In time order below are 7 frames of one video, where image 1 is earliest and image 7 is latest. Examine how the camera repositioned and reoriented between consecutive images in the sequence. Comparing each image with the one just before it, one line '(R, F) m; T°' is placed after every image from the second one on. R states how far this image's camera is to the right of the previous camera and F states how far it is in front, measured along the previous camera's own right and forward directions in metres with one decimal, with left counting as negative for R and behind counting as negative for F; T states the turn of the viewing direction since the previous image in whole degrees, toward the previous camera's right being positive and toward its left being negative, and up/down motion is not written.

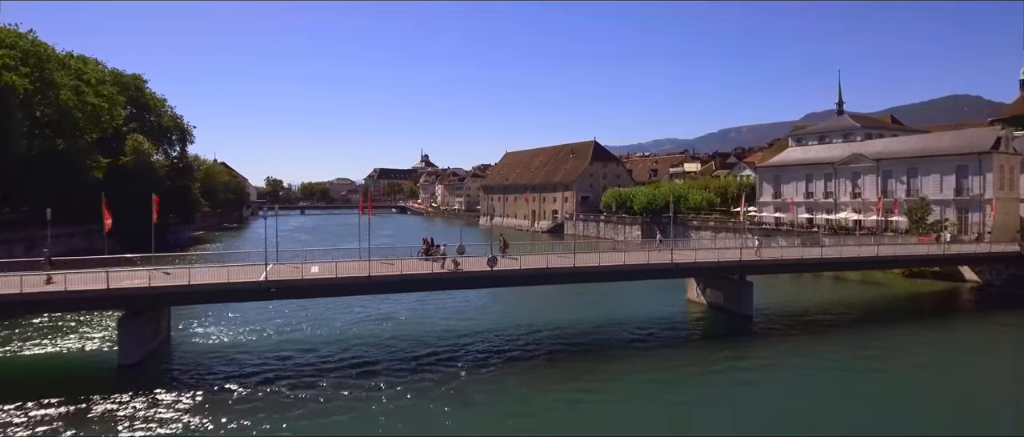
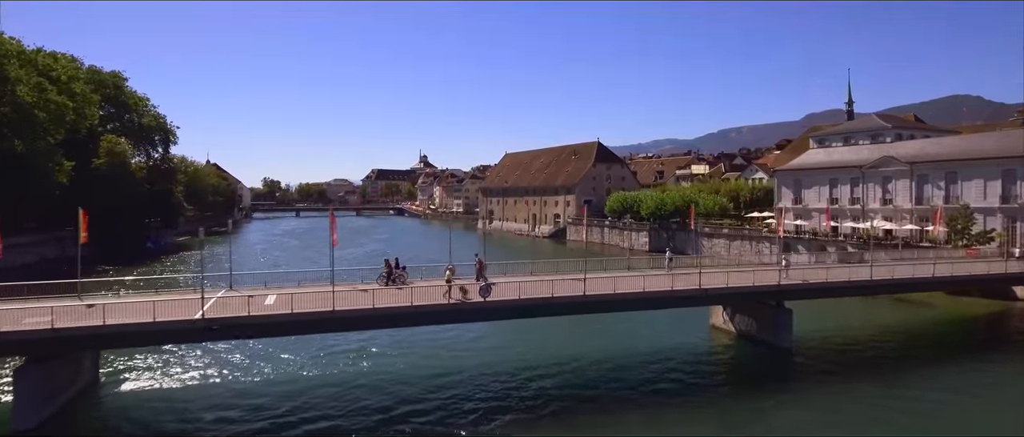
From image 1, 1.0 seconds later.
(+0.1, +3.4) m; 0°
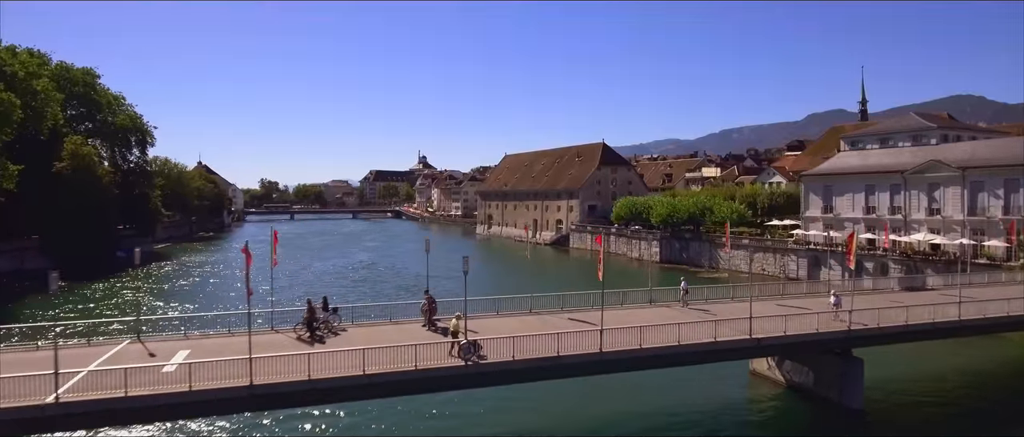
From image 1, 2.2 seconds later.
(+0.2, +4.2) m; 0°
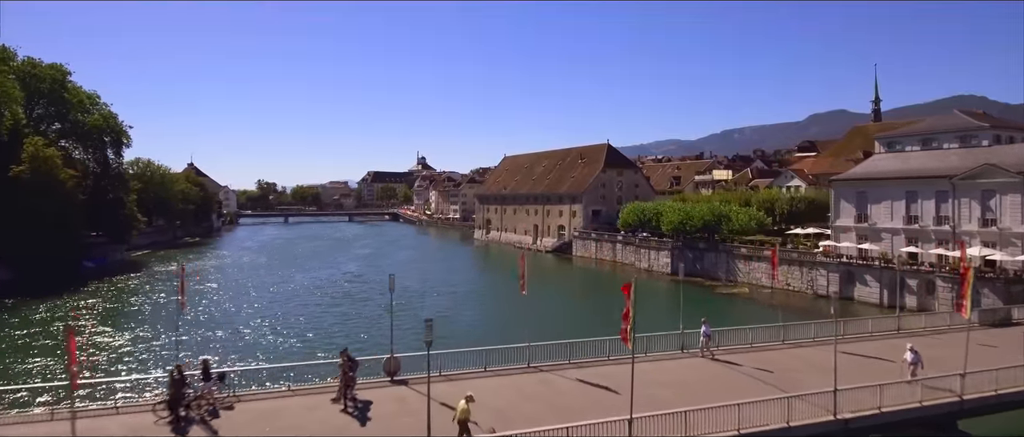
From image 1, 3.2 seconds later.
(+0.2, +3.9) m; 0°
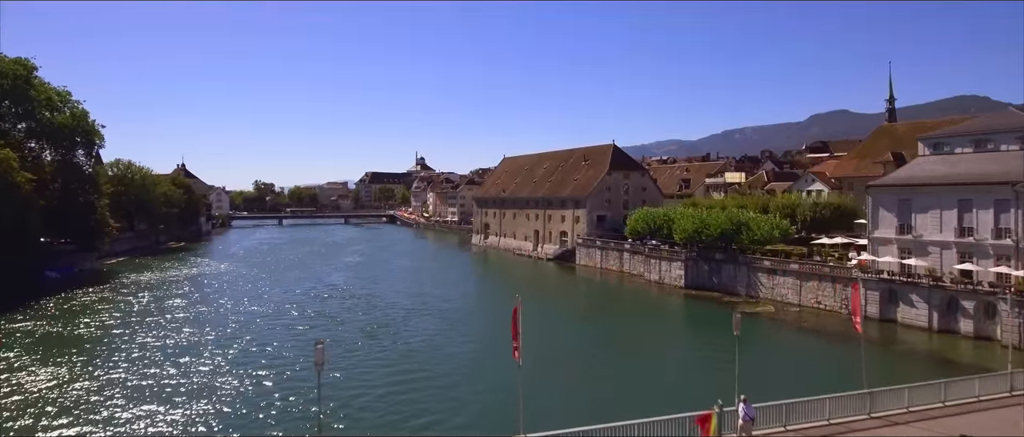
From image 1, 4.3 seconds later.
(+0.2, +3.9) m; 0°
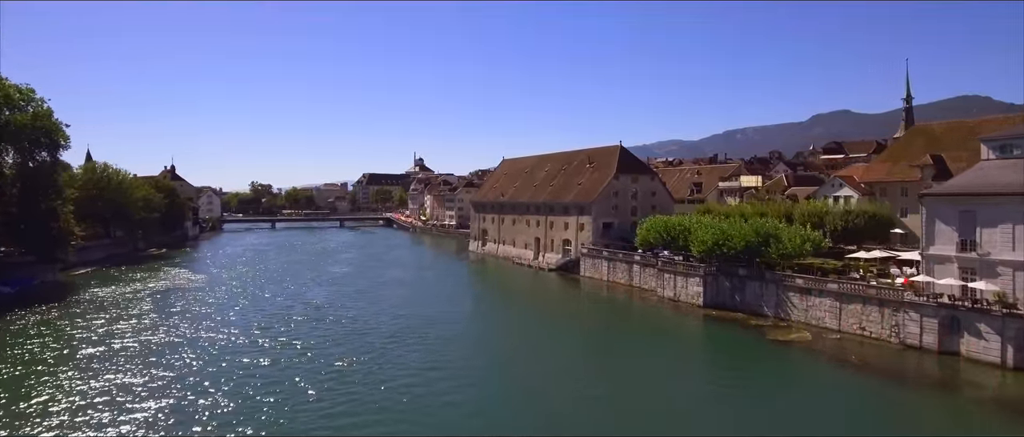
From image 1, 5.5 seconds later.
(+0.1, +4.3) m; 0°
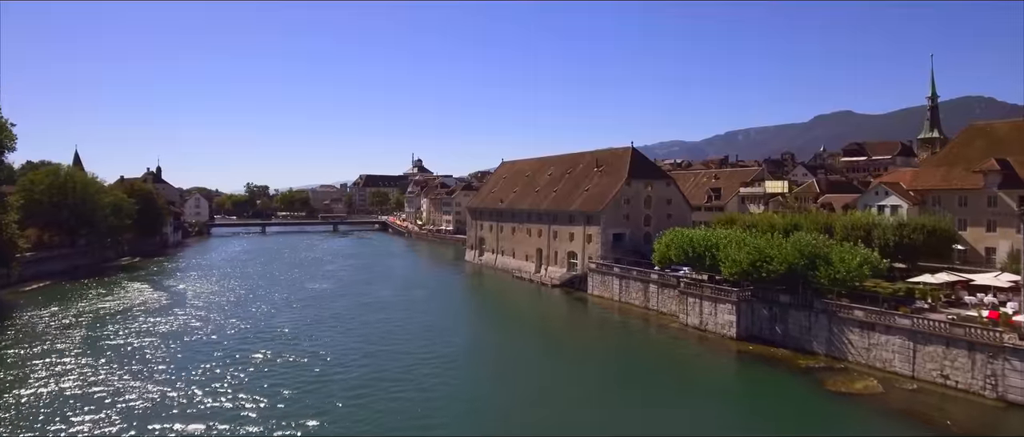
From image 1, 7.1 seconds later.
(+0.1, +5.6) m; 0°
